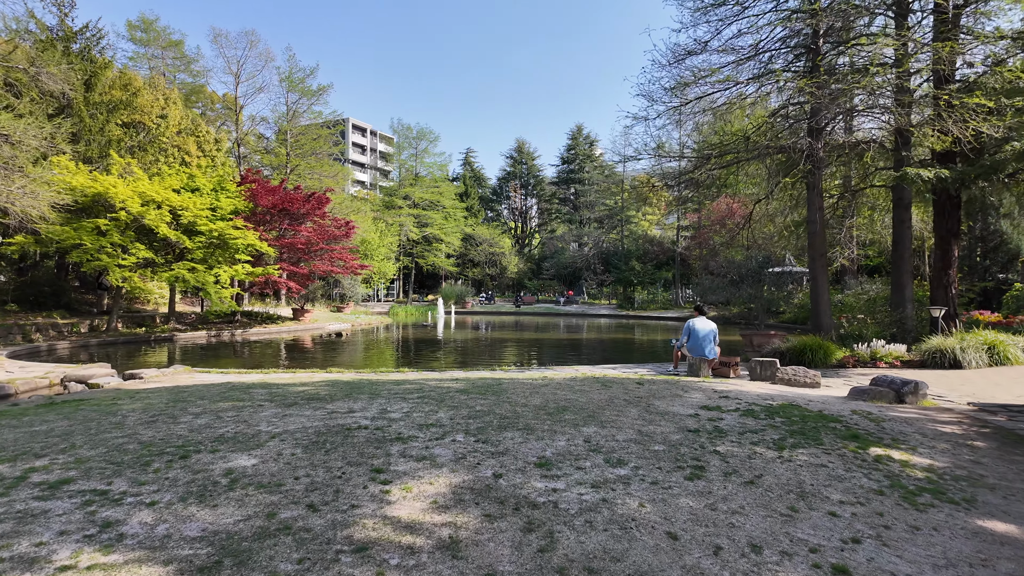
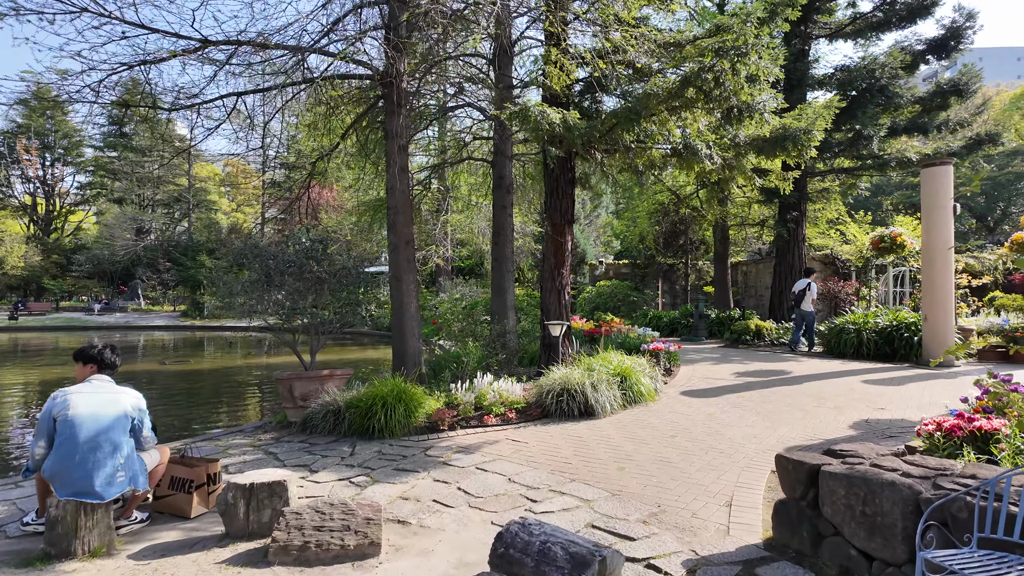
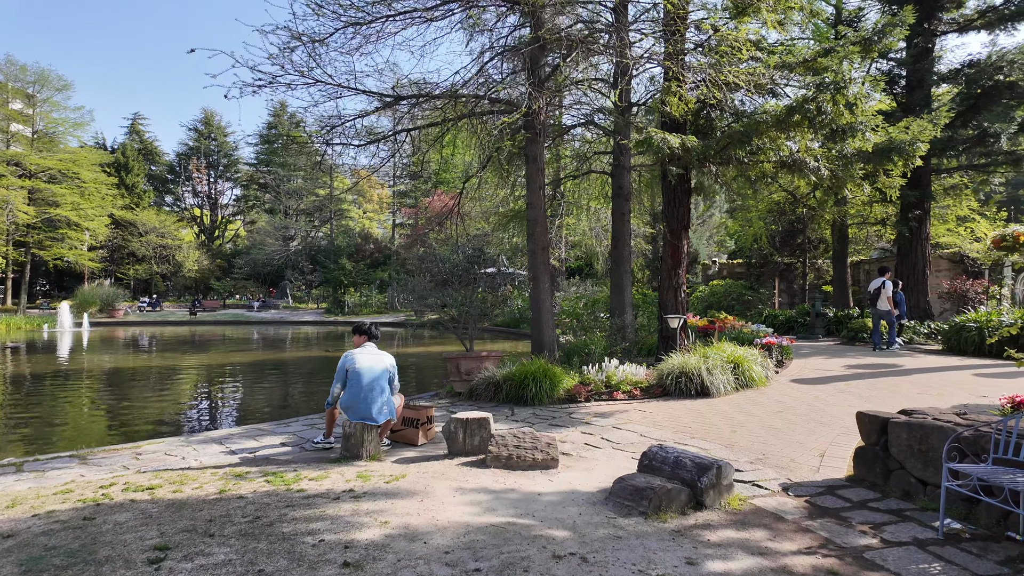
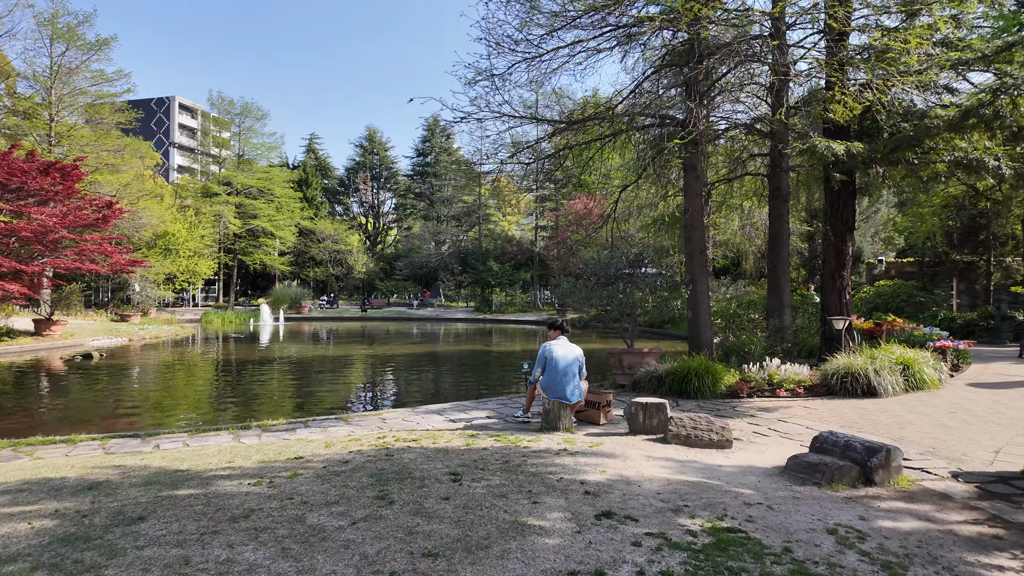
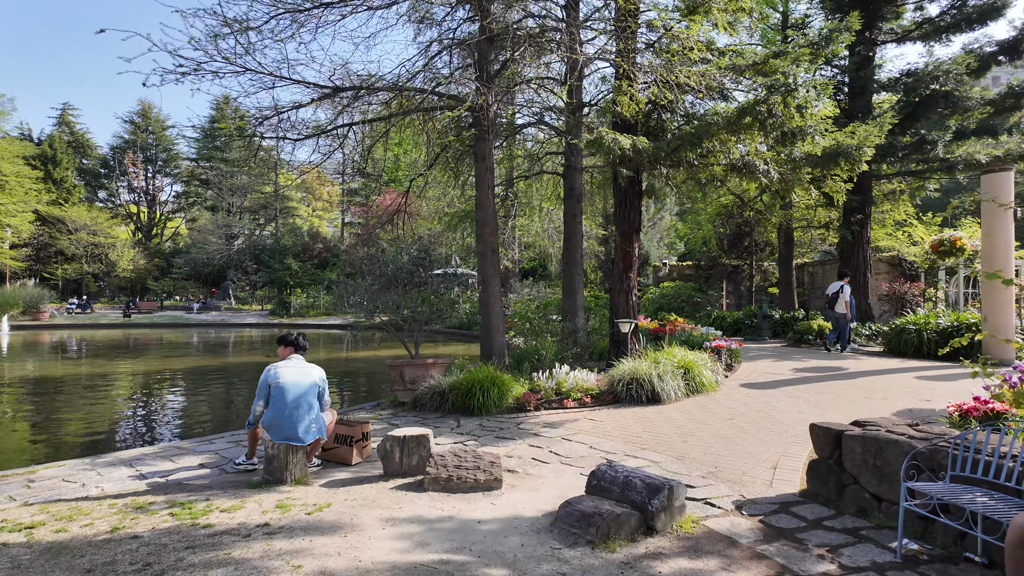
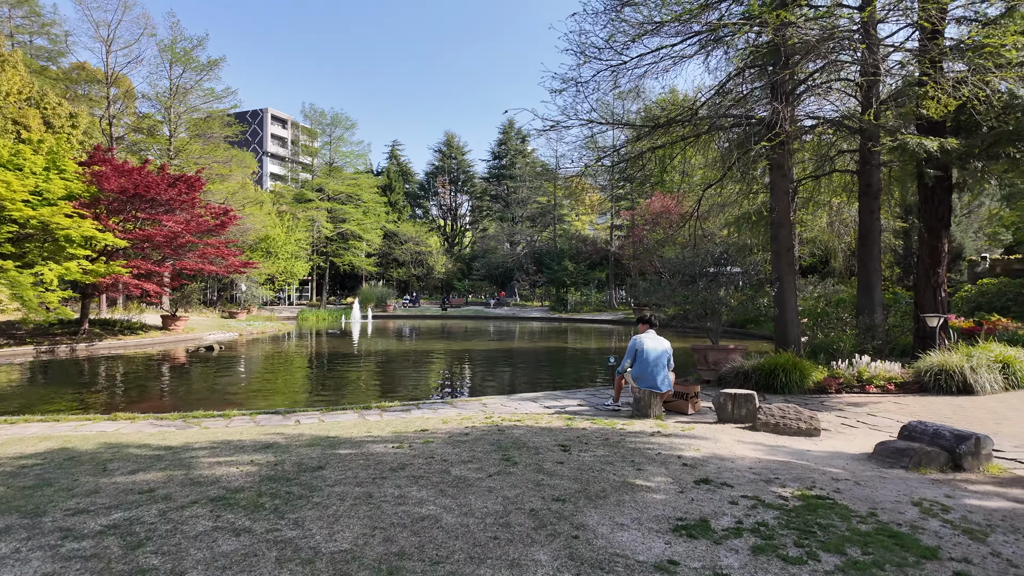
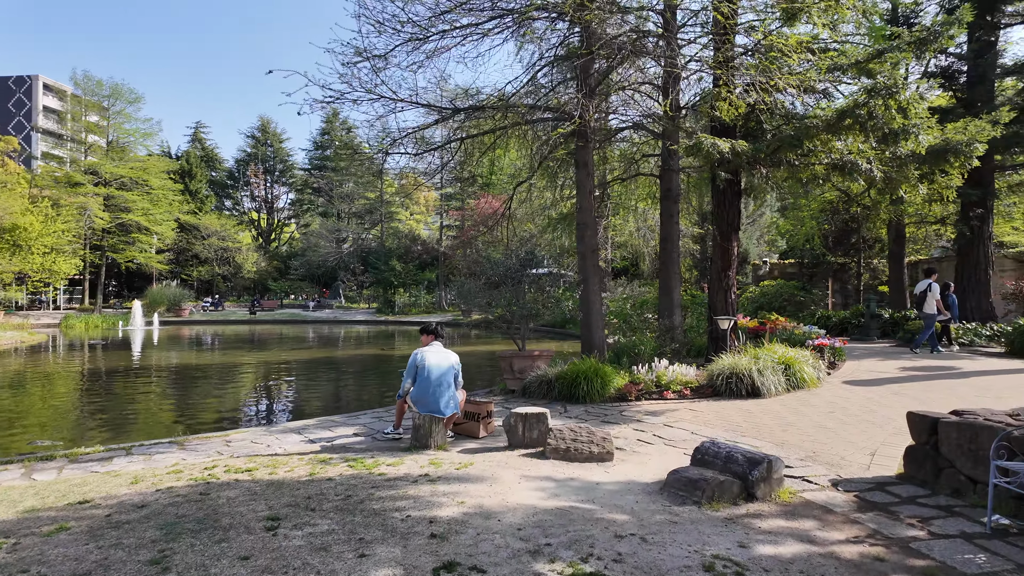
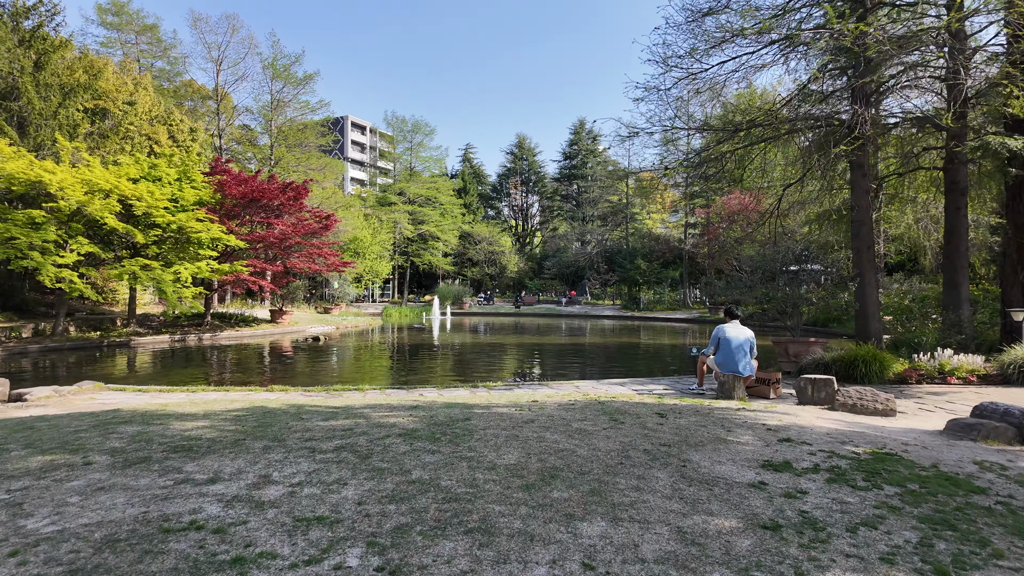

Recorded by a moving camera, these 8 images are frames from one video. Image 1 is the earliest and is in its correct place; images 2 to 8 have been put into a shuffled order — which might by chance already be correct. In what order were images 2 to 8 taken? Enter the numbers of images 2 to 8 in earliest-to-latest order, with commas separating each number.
8, 6, 4, 7, 3, 5, 2
